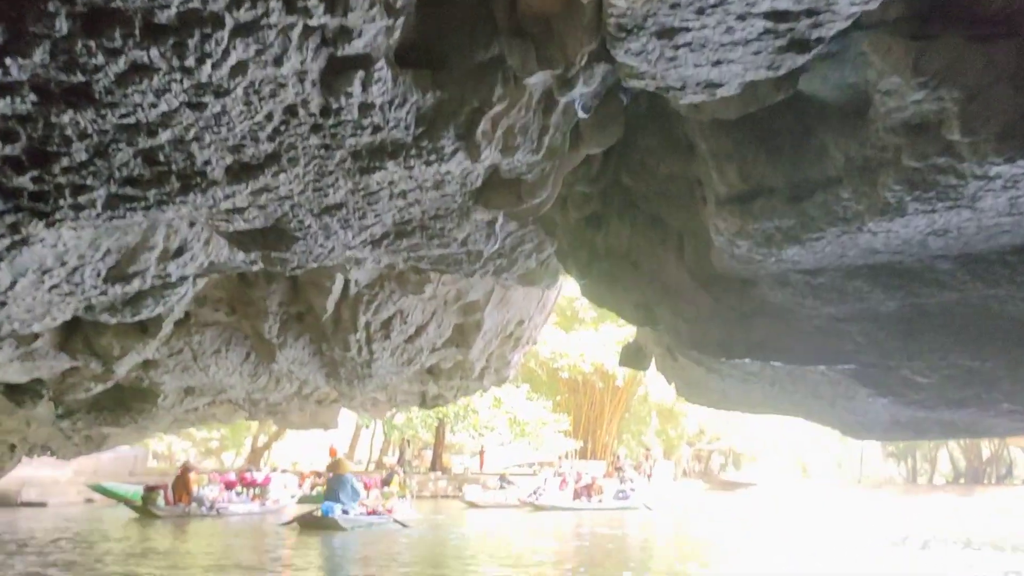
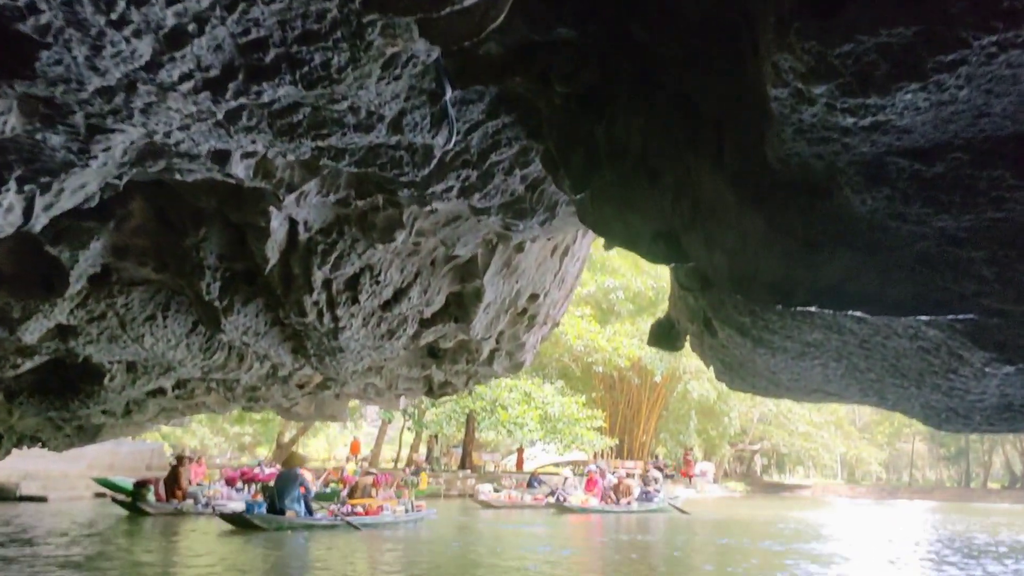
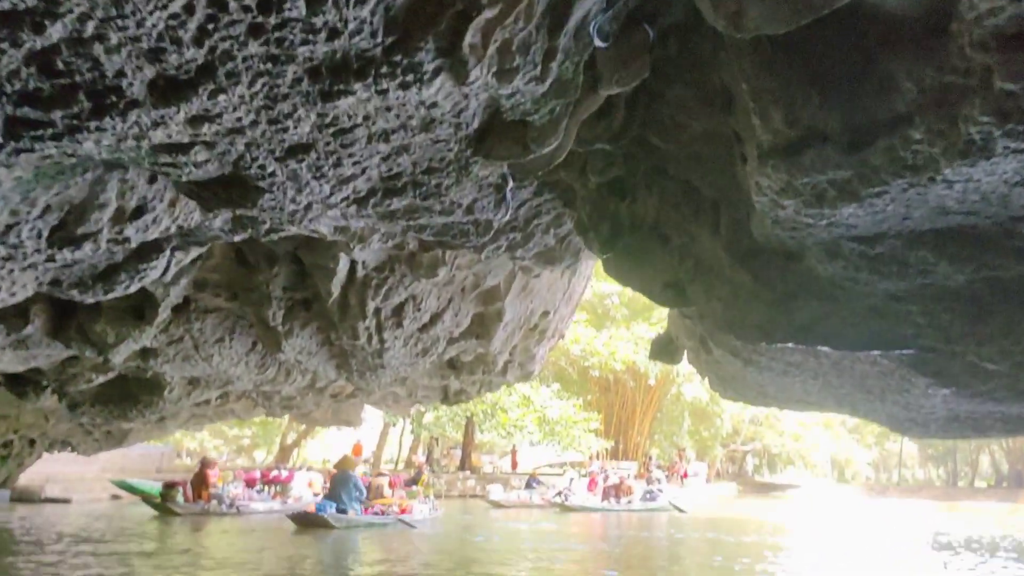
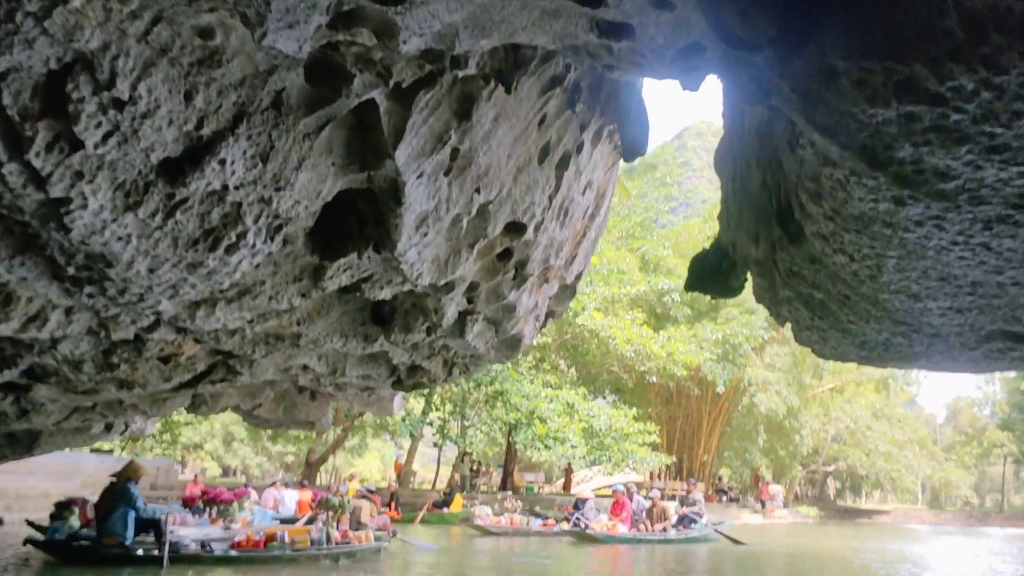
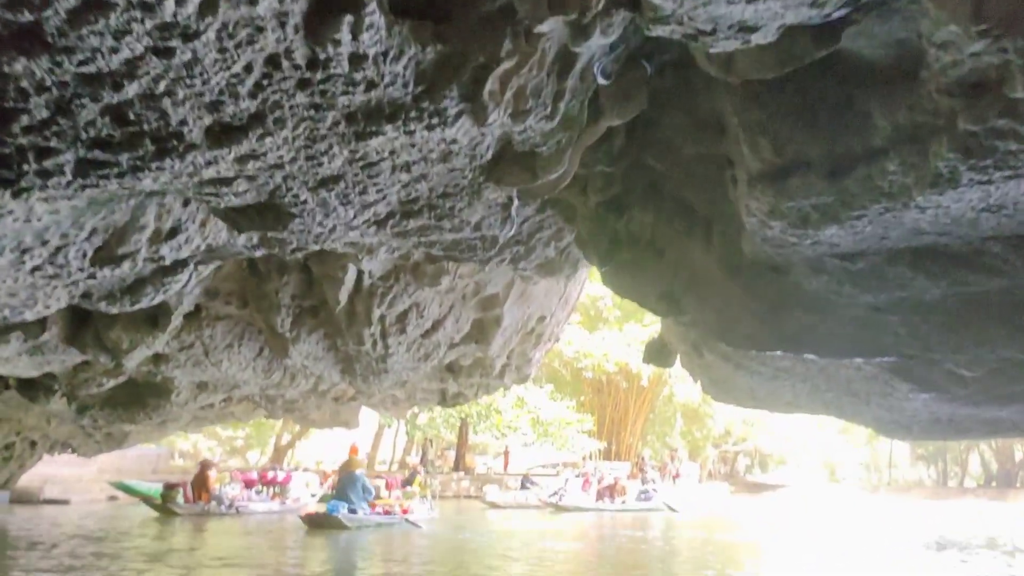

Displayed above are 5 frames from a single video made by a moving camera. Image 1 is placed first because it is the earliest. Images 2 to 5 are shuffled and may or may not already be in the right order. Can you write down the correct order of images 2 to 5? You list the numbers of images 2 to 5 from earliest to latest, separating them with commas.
5, 3, 2, 4
